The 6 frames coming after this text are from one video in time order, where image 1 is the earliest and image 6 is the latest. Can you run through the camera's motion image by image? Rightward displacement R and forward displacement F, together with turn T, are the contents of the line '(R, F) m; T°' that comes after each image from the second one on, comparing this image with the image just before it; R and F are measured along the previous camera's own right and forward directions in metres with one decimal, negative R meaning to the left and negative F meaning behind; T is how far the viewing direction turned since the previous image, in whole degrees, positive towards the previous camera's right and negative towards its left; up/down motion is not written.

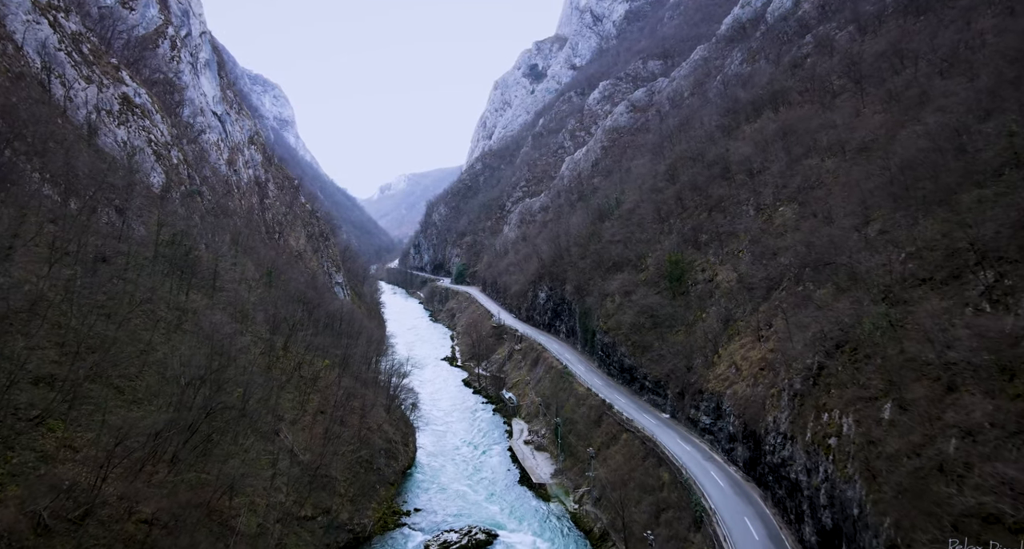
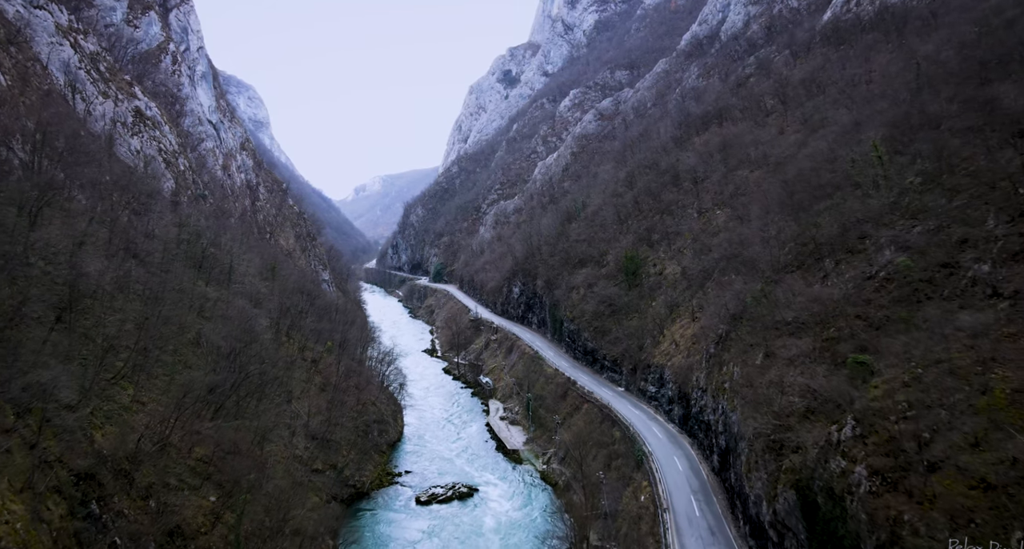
(-0.2, -7.6) m; +3°
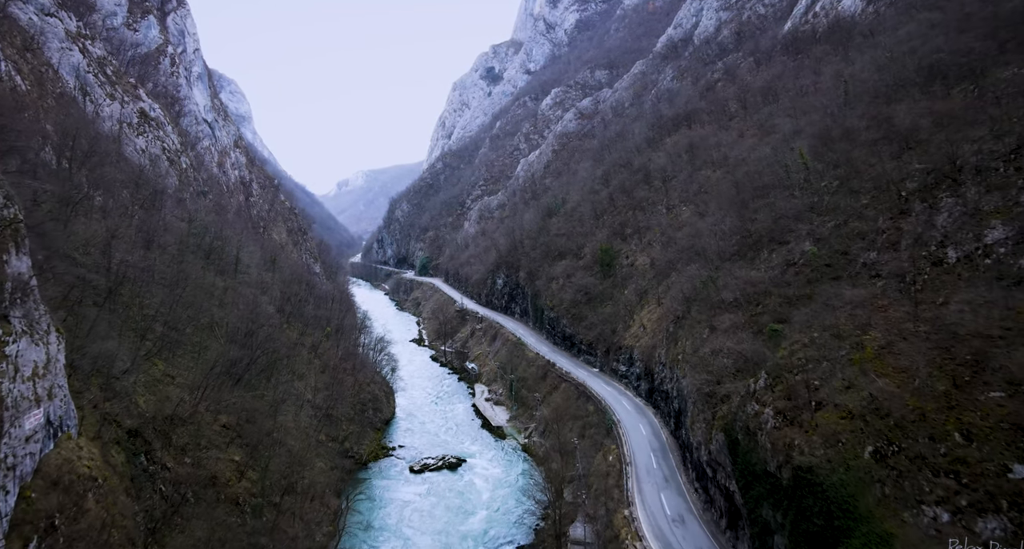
(-0.1, -5.1) m; +2°
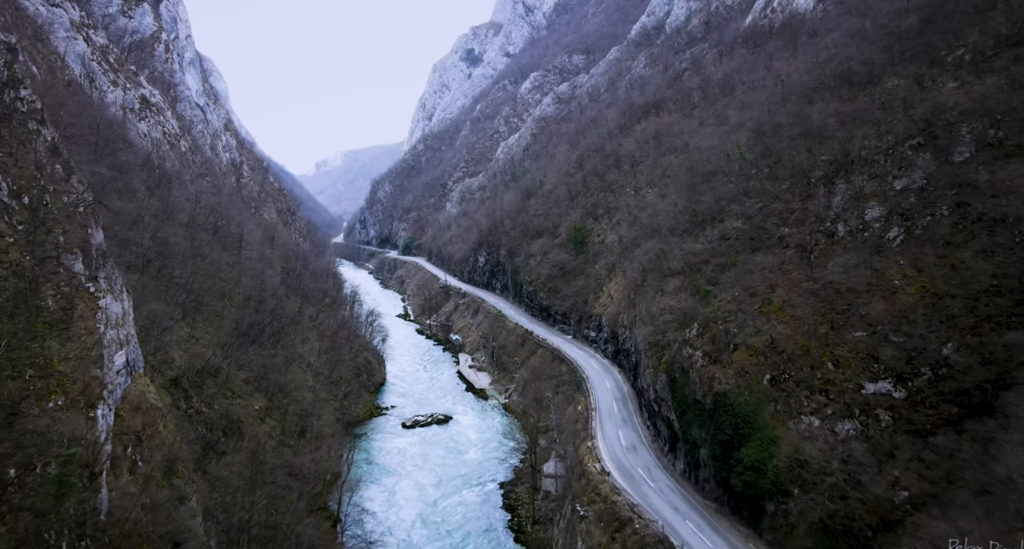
(-0.2, -6.0) m; +2°
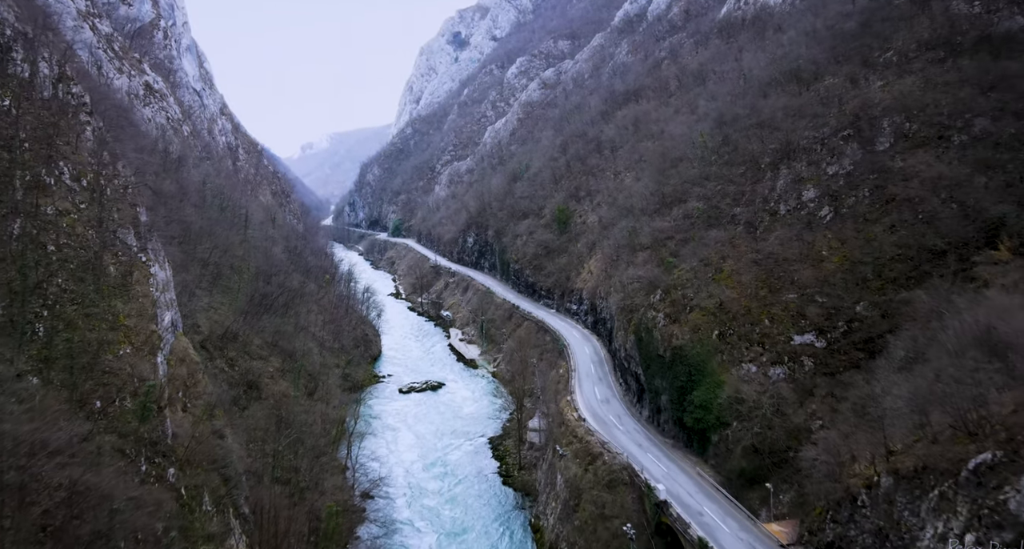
(-0.1, -4.9) m; +1°
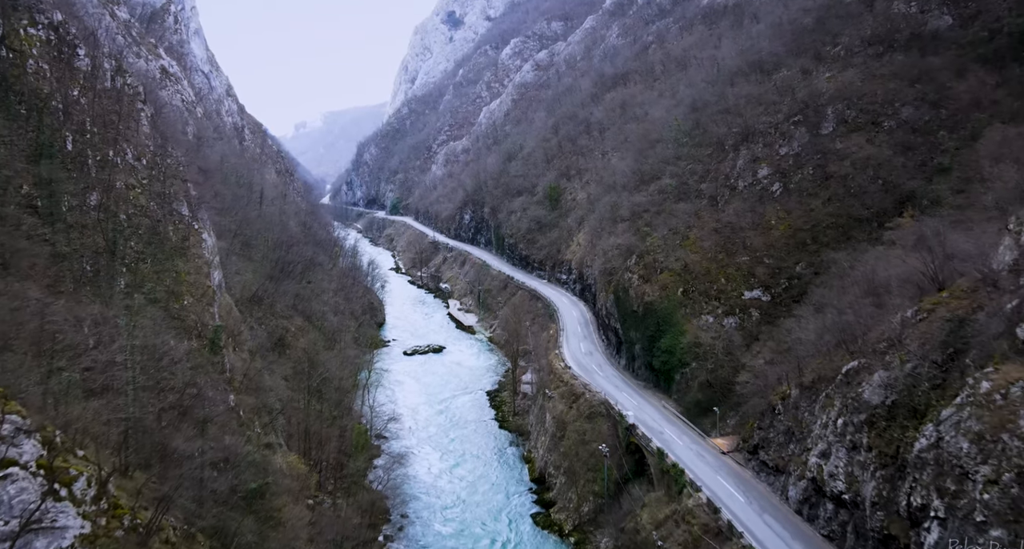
(-0.1, -5.8) m; +1°
